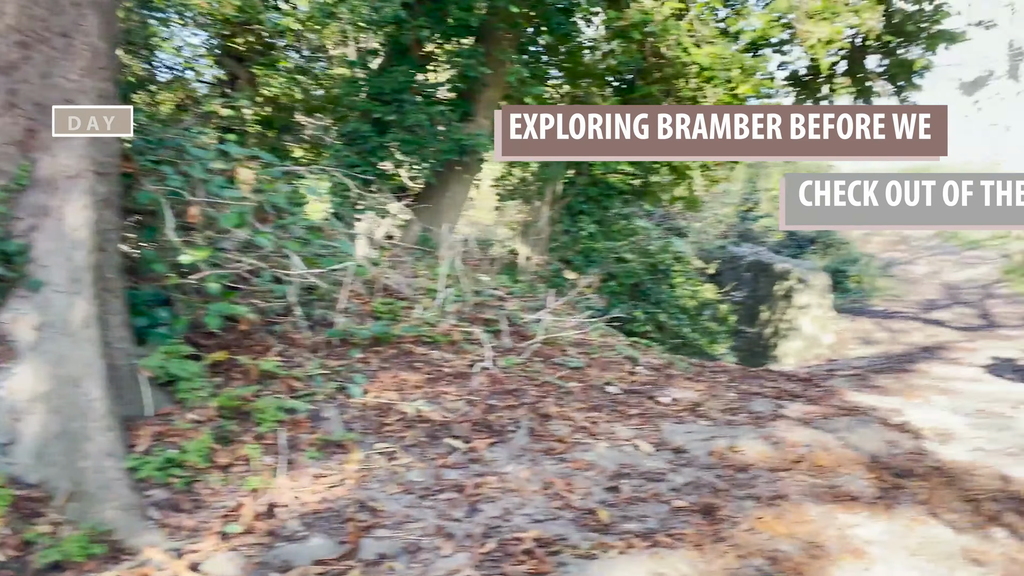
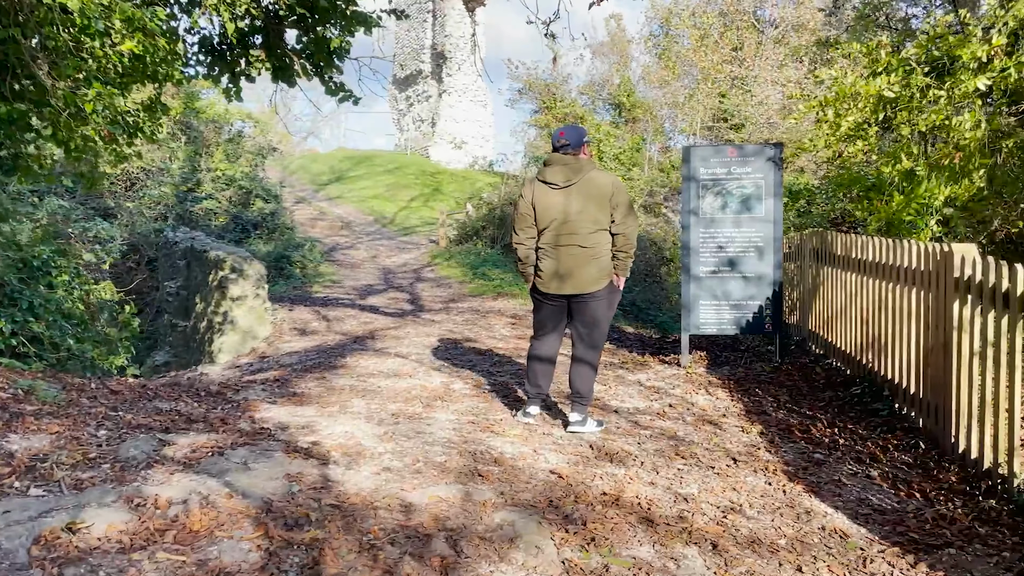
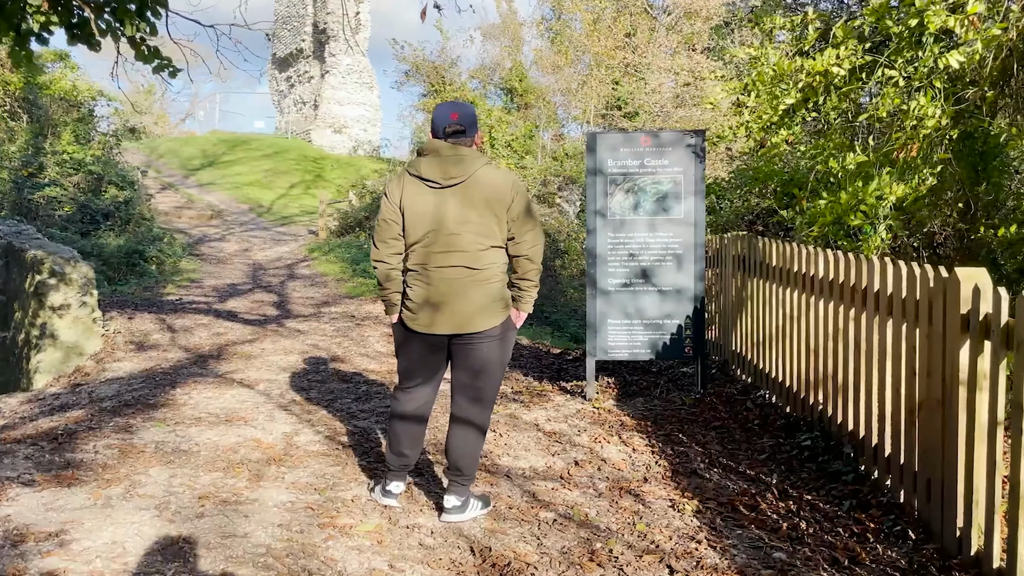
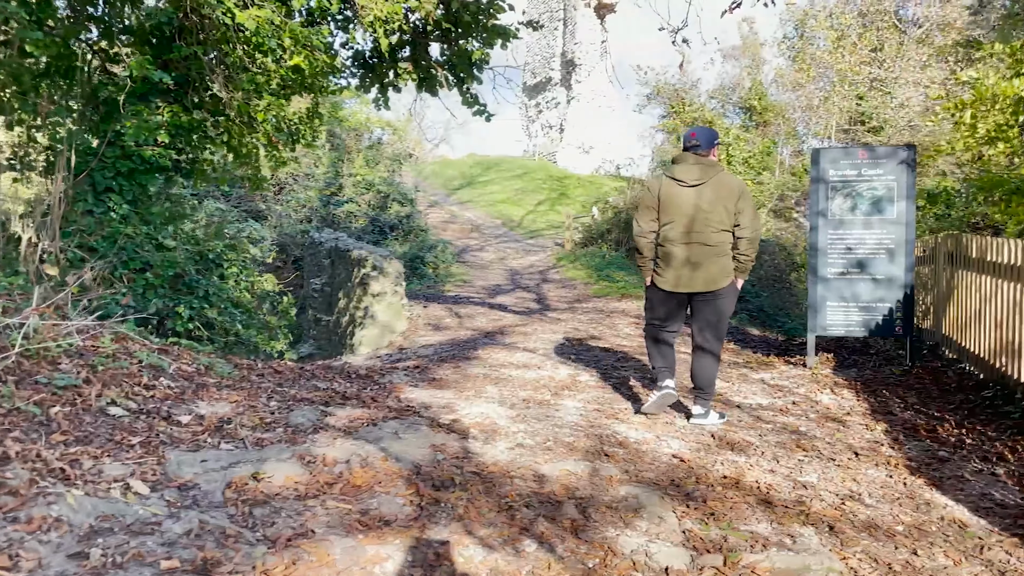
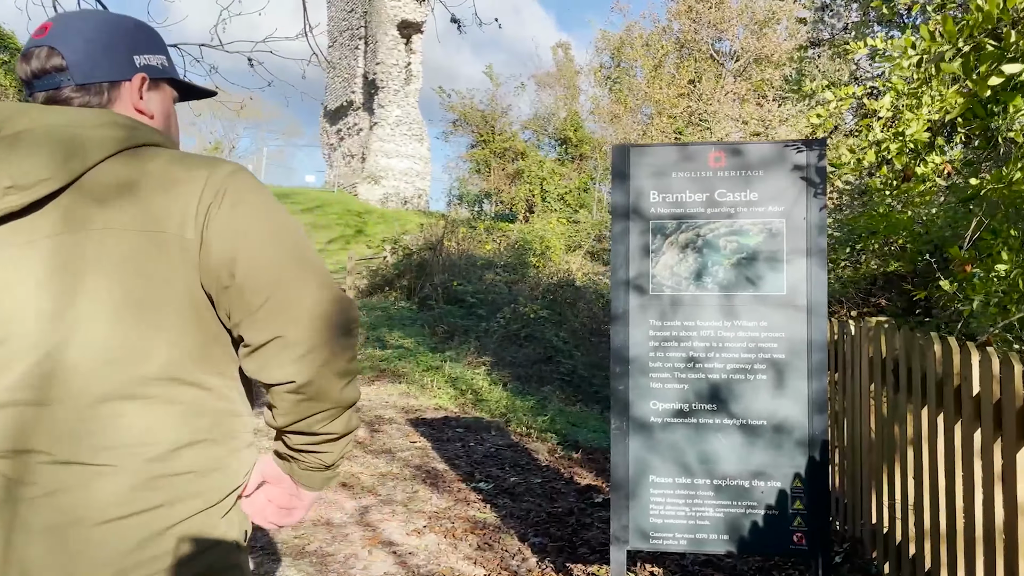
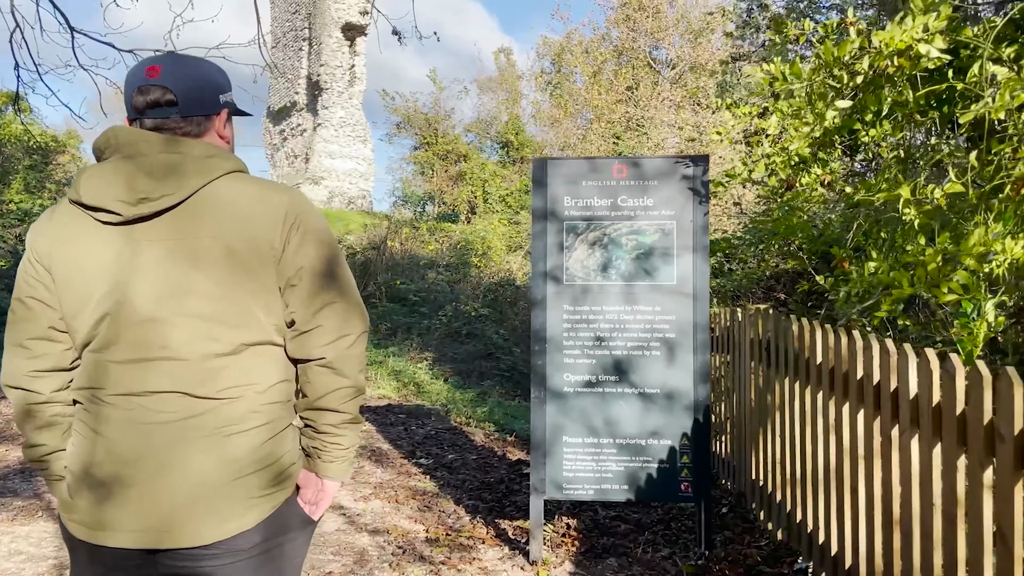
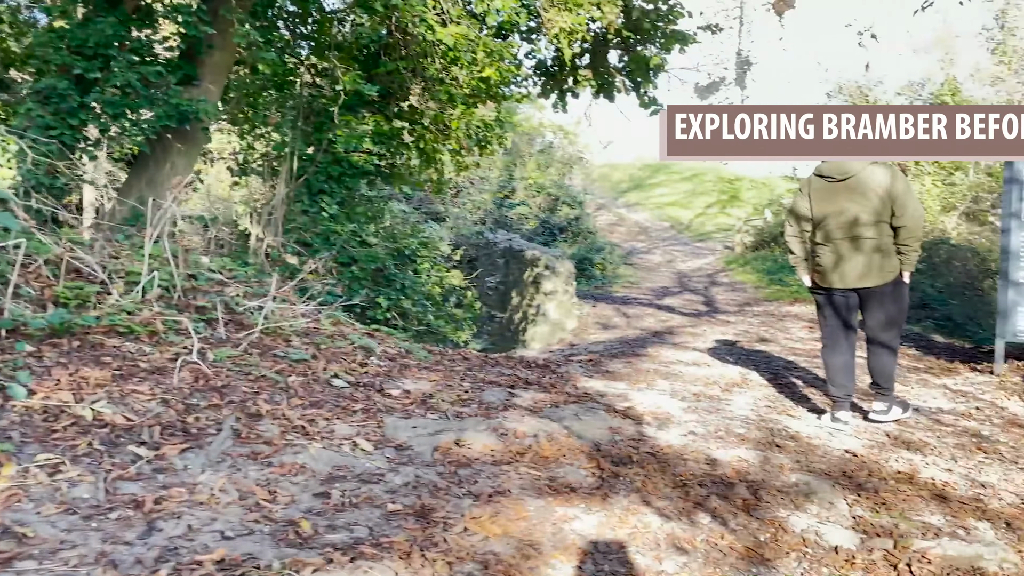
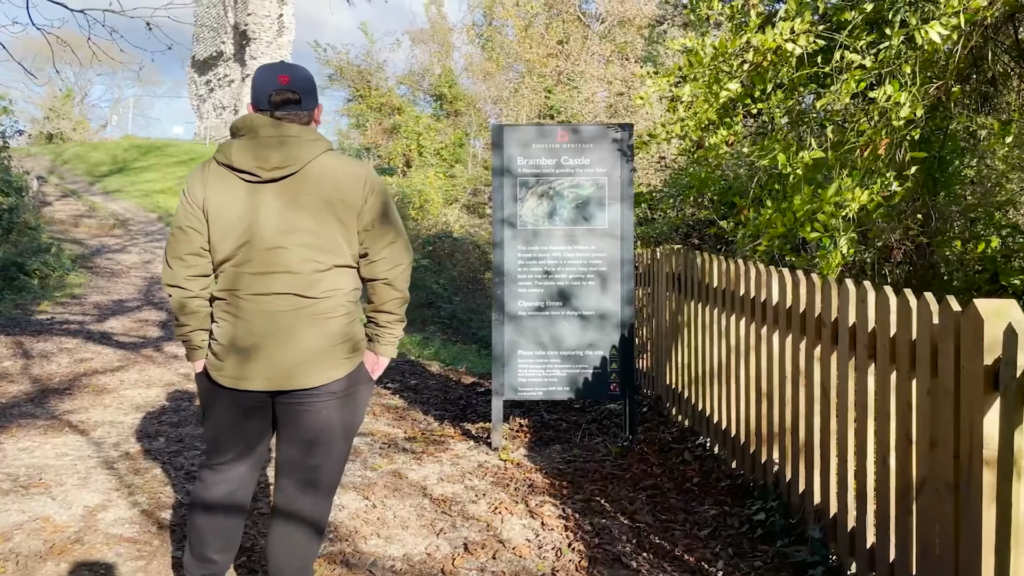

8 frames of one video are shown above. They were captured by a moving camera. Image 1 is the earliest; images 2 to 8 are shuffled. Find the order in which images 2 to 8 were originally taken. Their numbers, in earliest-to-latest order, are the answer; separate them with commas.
7, 4, 2, 3, 8, 6, 5
